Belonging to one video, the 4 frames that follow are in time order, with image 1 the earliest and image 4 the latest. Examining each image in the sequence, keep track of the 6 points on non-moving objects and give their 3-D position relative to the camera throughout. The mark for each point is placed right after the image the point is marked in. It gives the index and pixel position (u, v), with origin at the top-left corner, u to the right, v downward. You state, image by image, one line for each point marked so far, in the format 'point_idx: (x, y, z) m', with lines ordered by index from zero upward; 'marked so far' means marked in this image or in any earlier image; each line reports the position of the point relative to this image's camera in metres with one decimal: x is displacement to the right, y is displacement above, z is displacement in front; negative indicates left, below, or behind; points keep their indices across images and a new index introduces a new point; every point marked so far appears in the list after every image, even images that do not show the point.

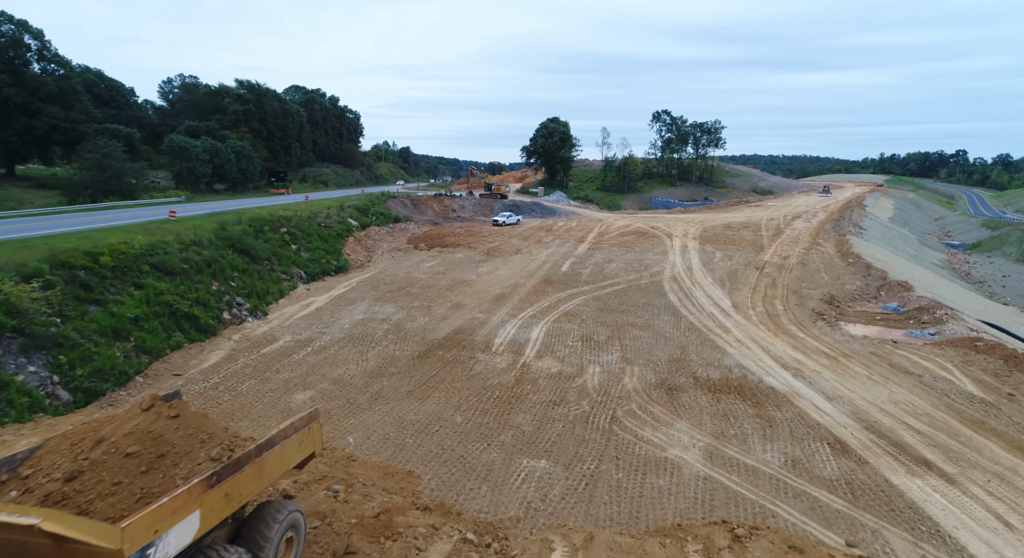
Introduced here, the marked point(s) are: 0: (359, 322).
0: (-5.0, -1.4, +16.4) m
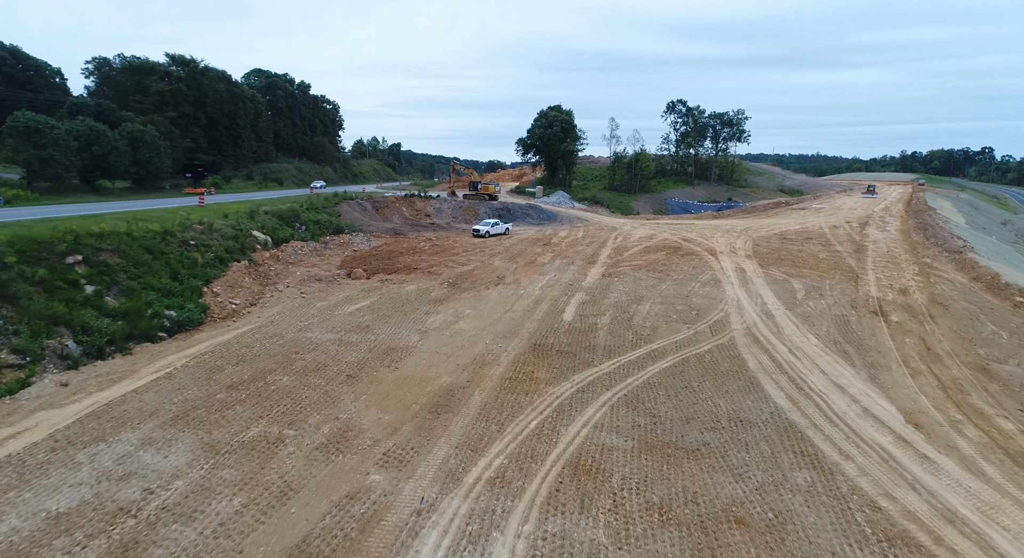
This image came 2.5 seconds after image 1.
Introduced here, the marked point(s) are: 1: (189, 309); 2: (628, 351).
0: (-6.0, -3.2, +6.3) m
1: (-8.9, -0.8, +13.9) m
2: (+3.4, -2.0, +14.1) m
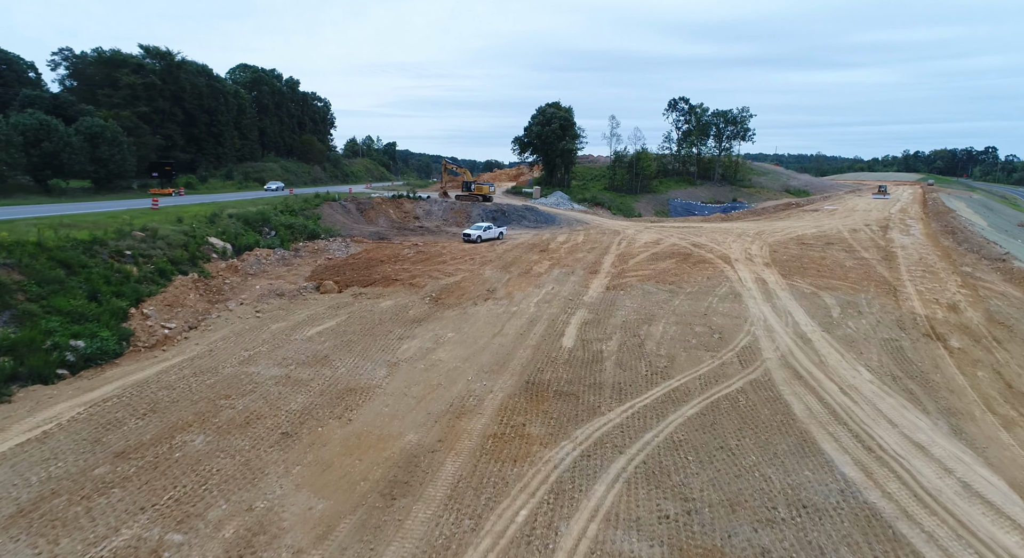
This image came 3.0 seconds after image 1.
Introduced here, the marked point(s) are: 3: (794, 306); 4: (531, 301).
0: (-6.3, -3.7, +3.6) m
1: (-9.2, -1.3, +11.2) m
2: (+3.1, -2.6, +11.5) m
3: (+10.4, -0.8, +18.1) m
4: (+0.7, -0.7, +19.2) m
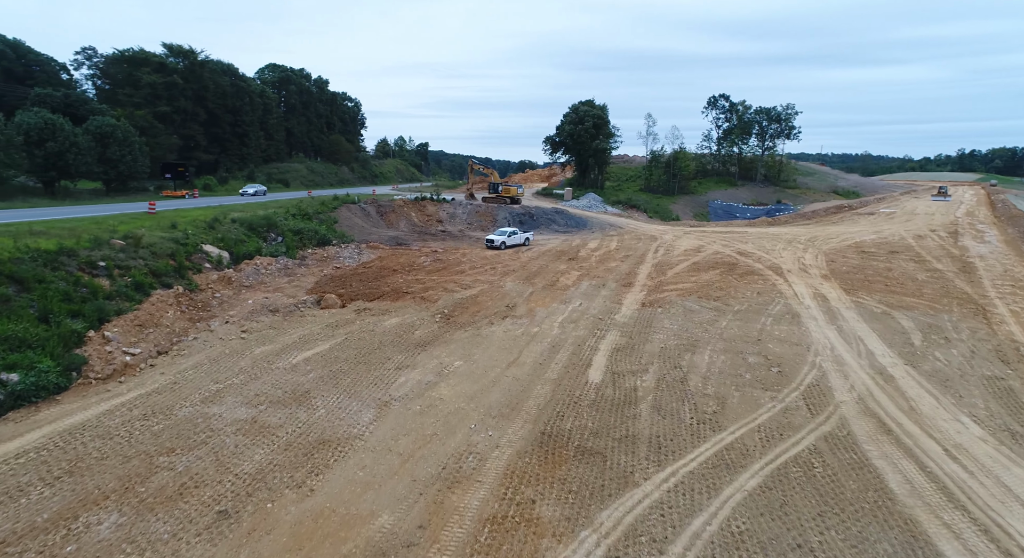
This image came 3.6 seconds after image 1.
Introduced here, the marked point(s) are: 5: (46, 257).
0: (-6.6, -4.2, +1.8) m
1: (-9.0, -1.7, +9.5) m
2: (+3.3, -3.1, +9.0) m
3: (+11.0, -1.5, +15.2) m
4: (+1.5, -1.2, +16.9) m
5: (-11.5, +0.5, +12.3) m
